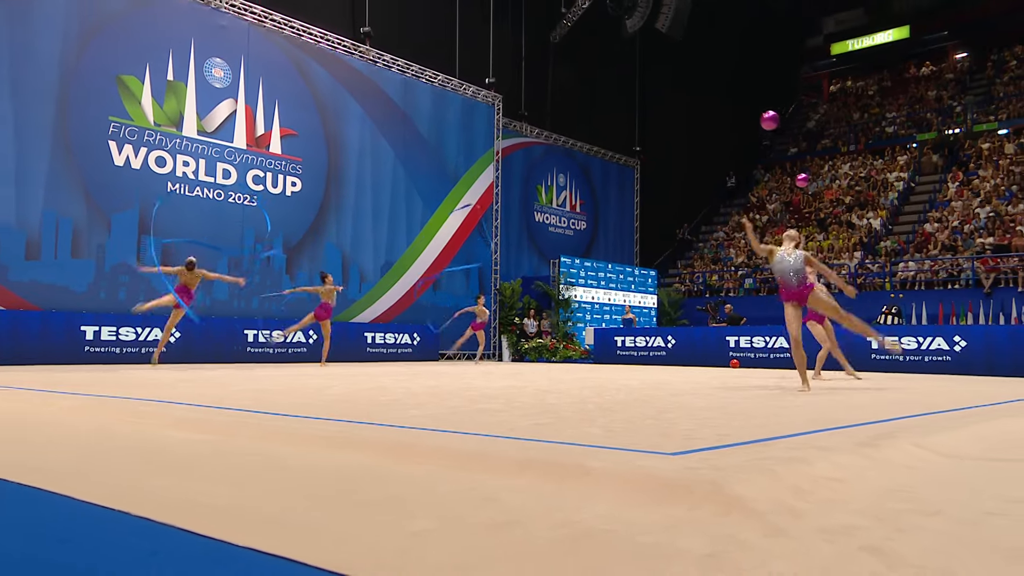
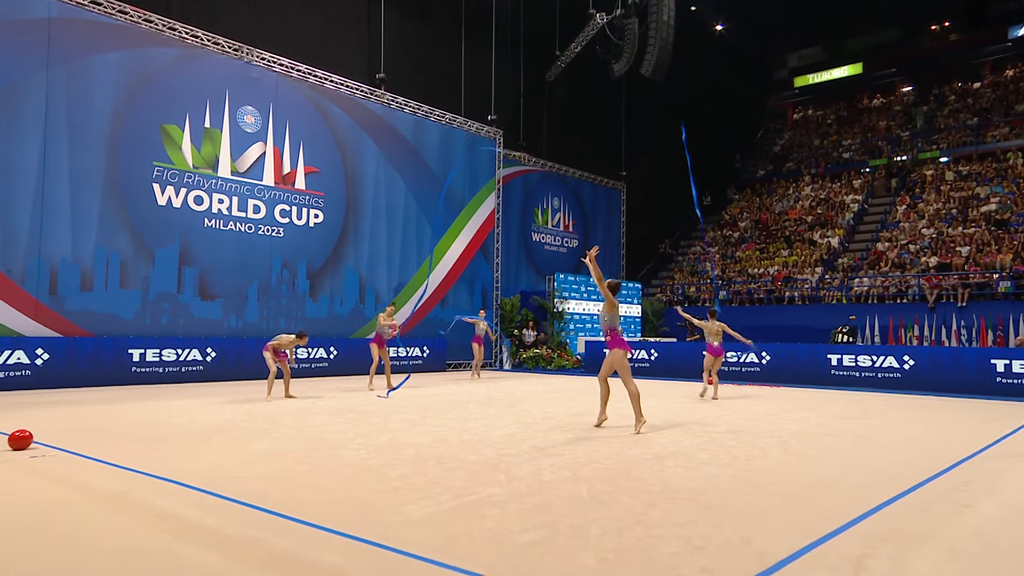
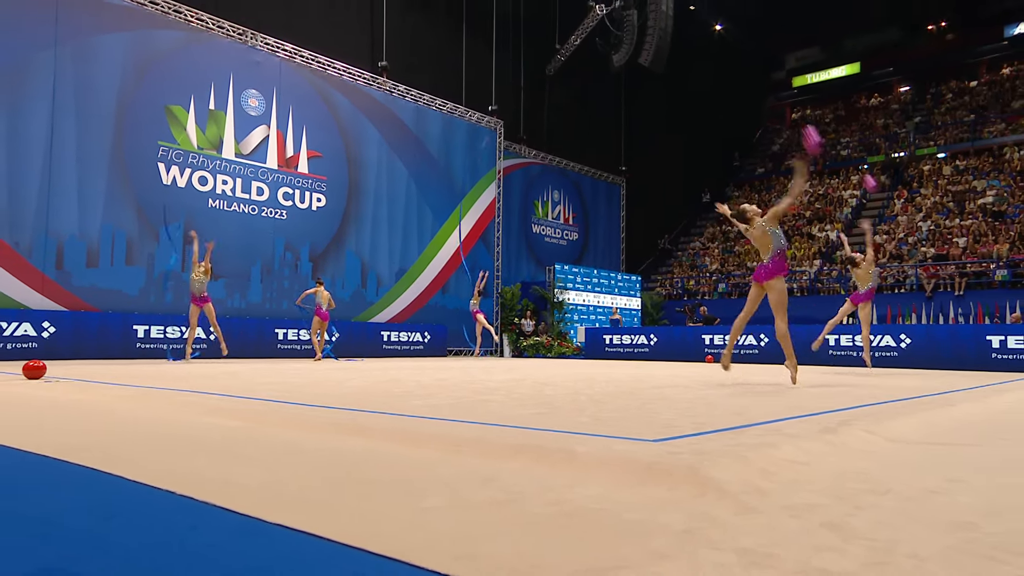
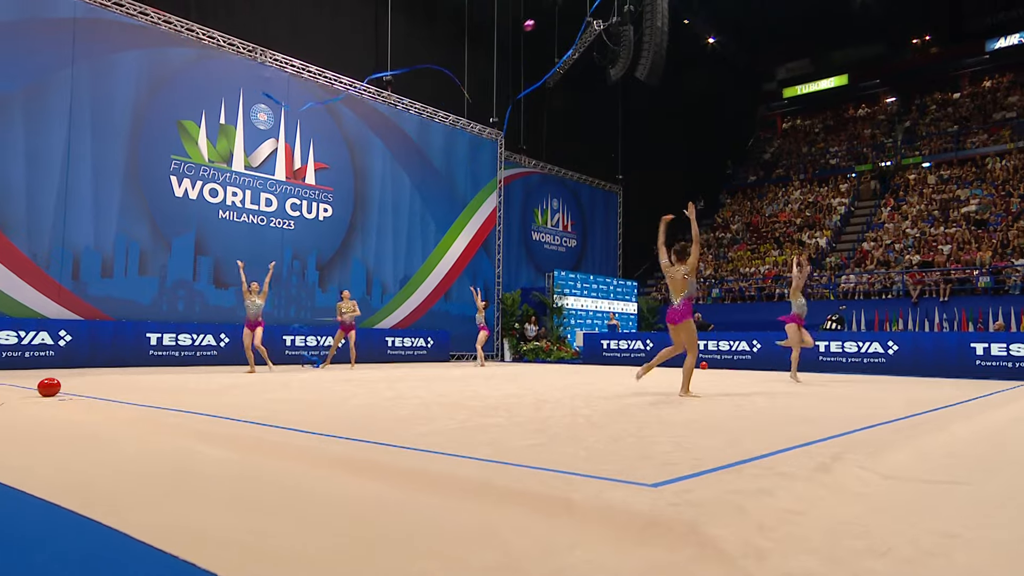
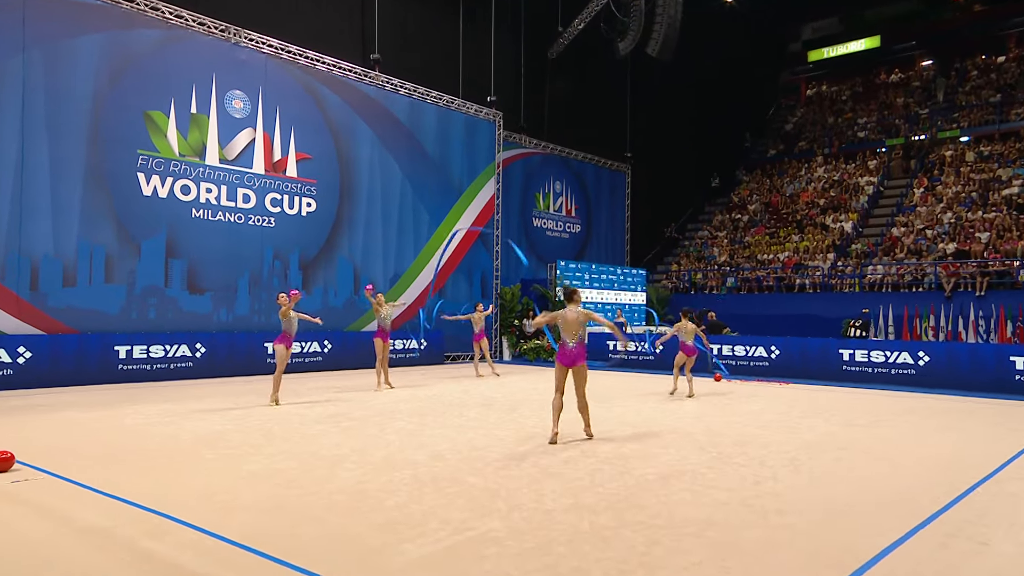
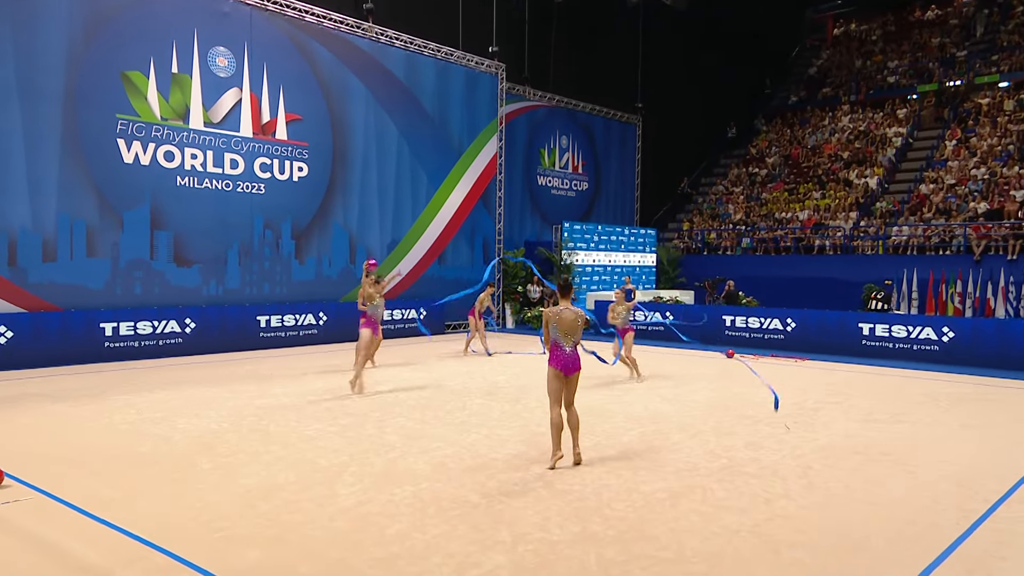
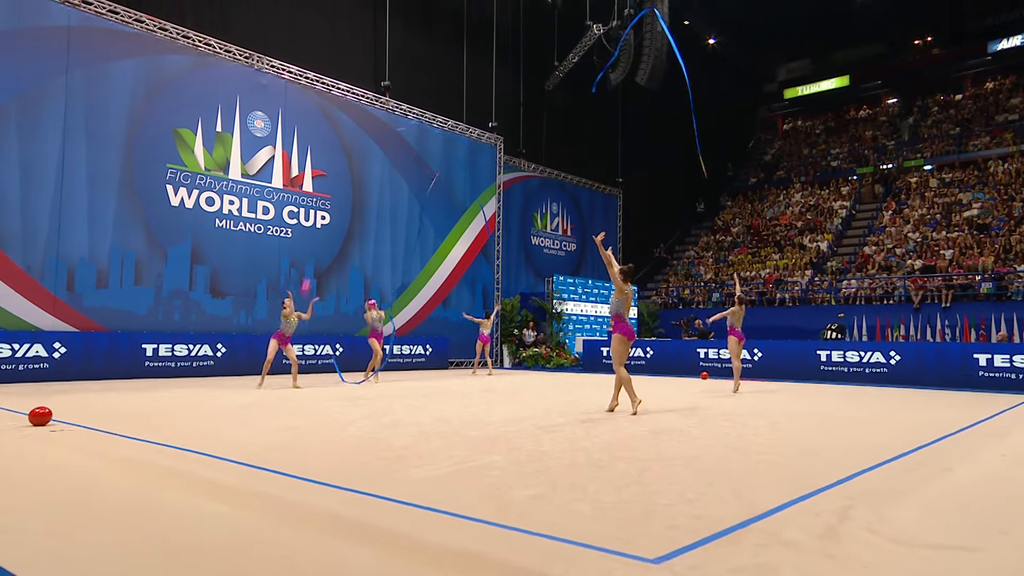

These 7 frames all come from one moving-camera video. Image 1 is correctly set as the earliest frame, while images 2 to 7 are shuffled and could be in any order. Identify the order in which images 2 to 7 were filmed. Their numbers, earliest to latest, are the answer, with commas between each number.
3, 4, 7, 2, 5, 6
